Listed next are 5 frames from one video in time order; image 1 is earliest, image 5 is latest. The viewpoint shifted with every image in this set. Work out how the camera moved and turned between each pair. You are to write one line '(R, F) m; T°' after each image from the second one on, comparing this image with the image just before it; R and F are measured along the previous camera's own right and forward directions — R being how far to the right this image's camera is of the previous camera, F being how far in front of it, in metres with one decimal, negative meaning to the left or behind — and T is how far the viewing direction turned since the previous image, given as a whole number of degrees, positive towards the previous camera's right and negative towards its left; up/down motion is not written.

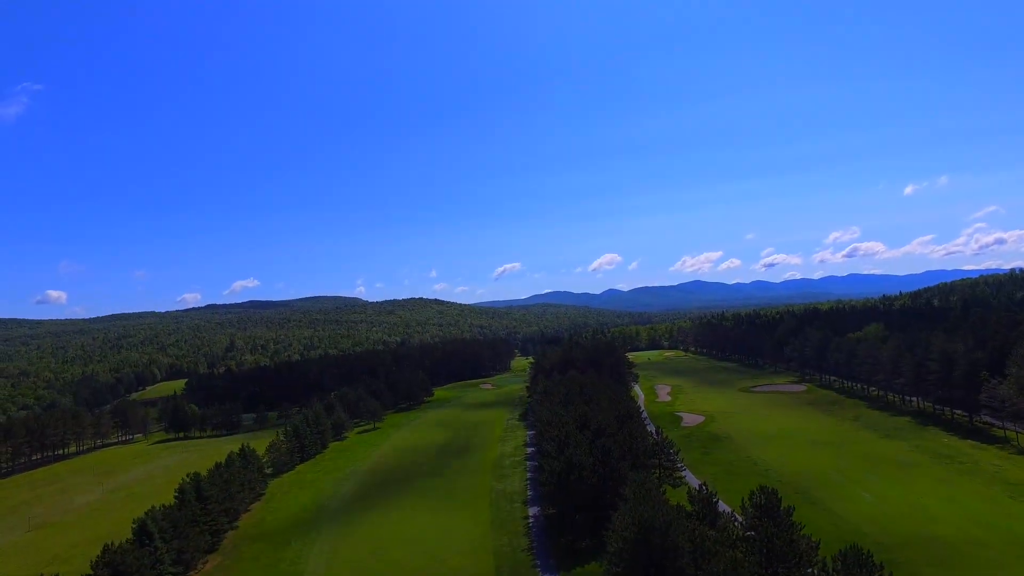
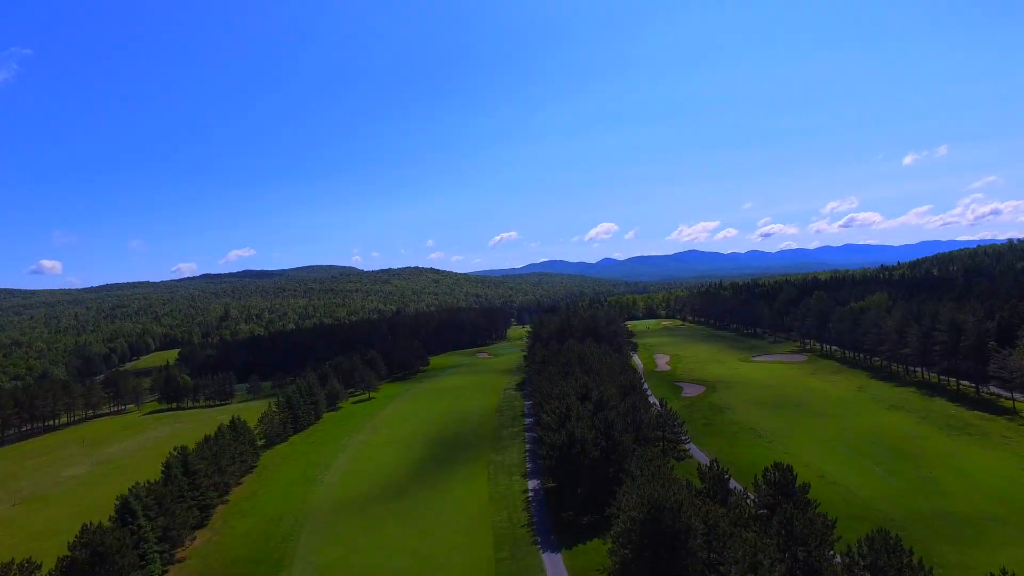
(-0.2, +2.1) m; 0°
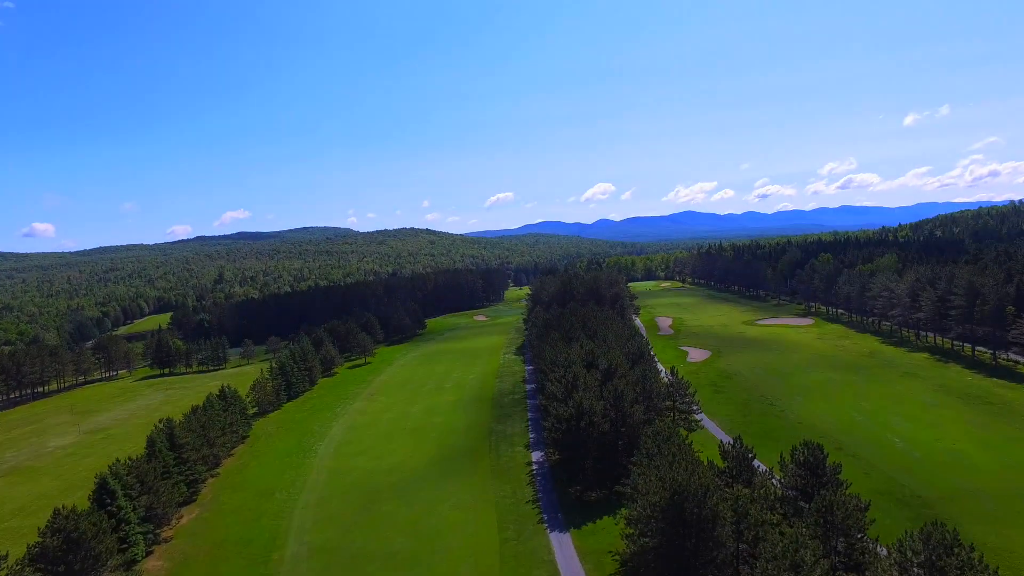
(-0.5, +2.9) m; 0°
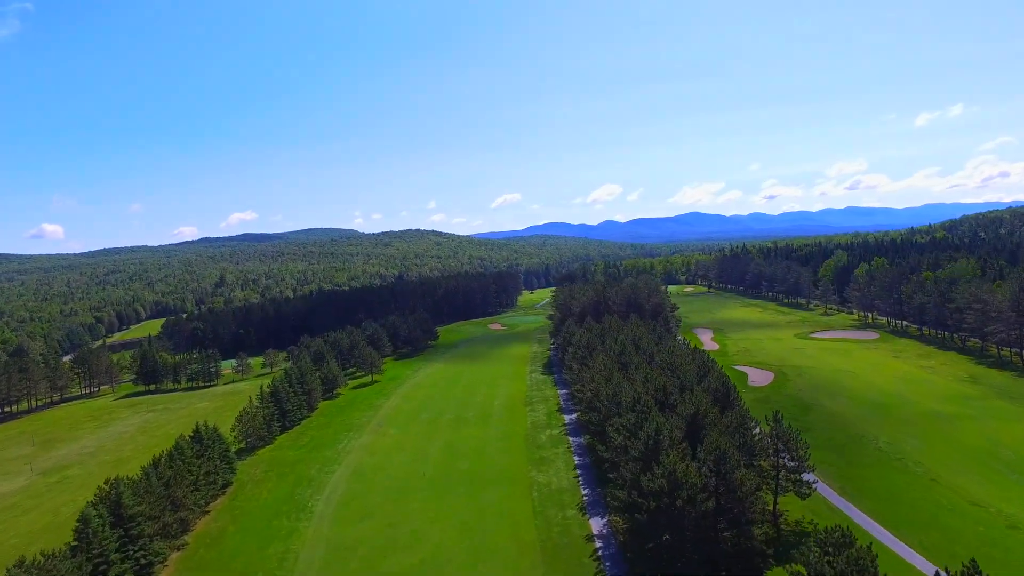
(-2.7, +10.8) m; 0°
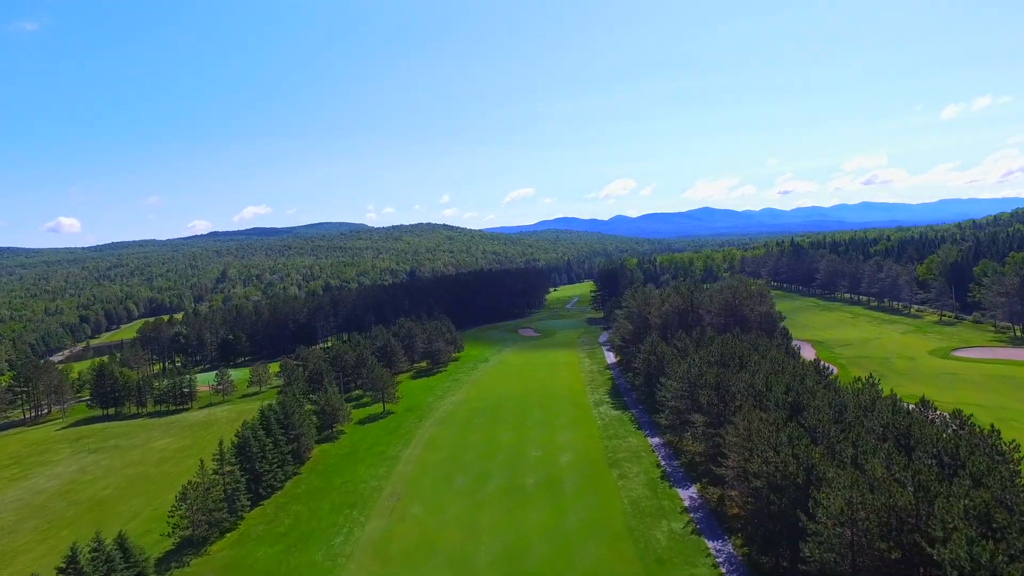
(-4.6, +20.2) m; -1°
